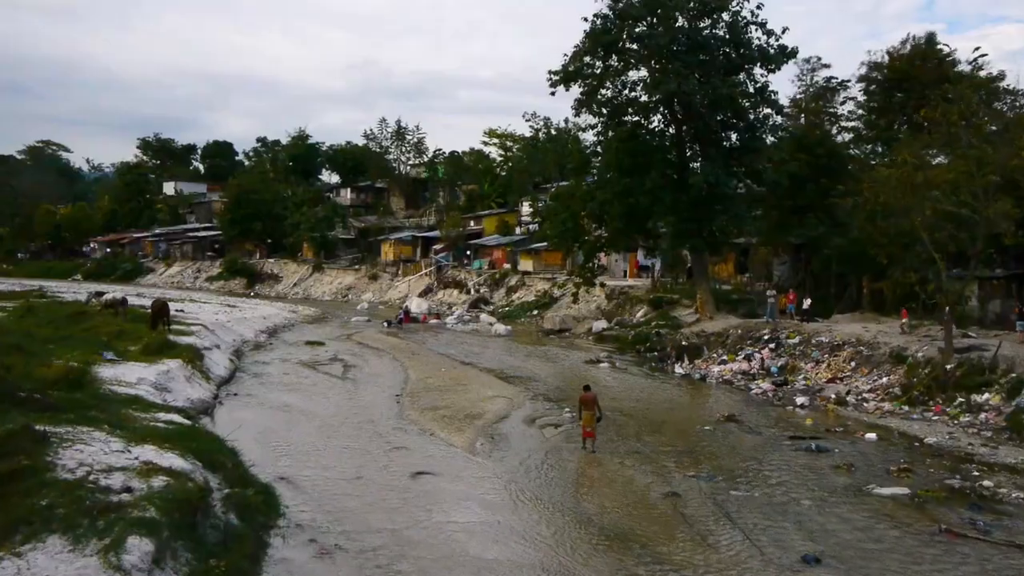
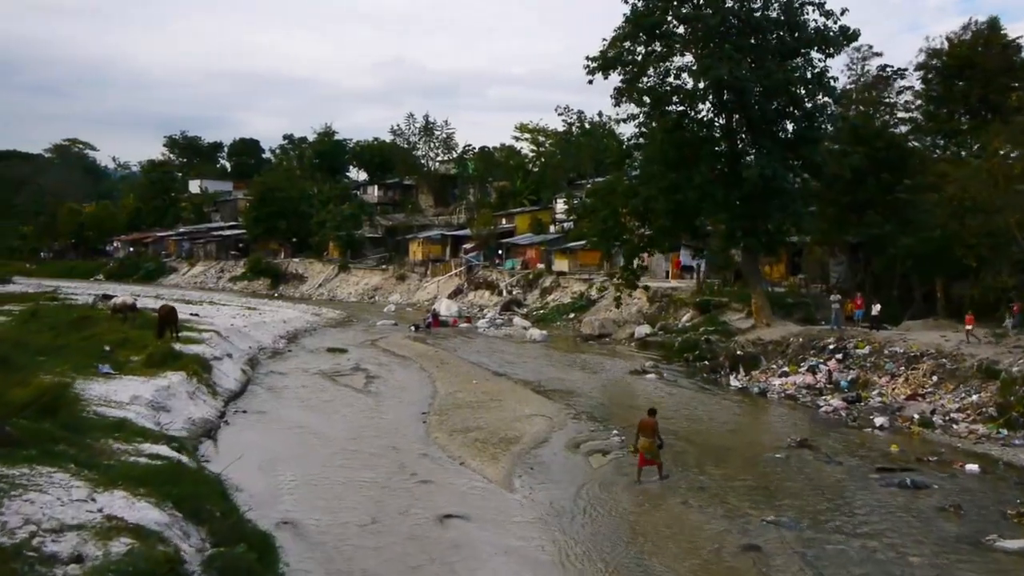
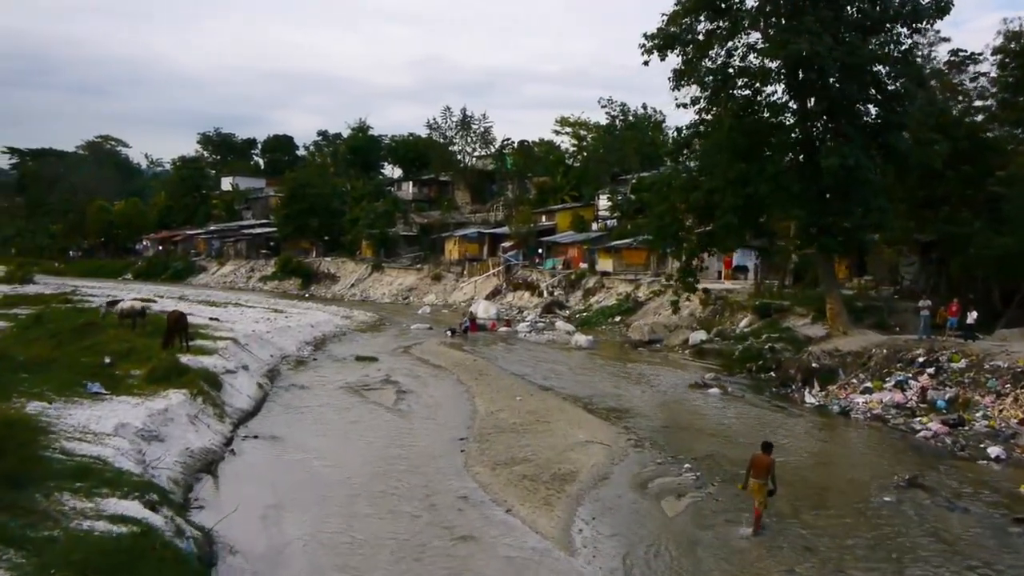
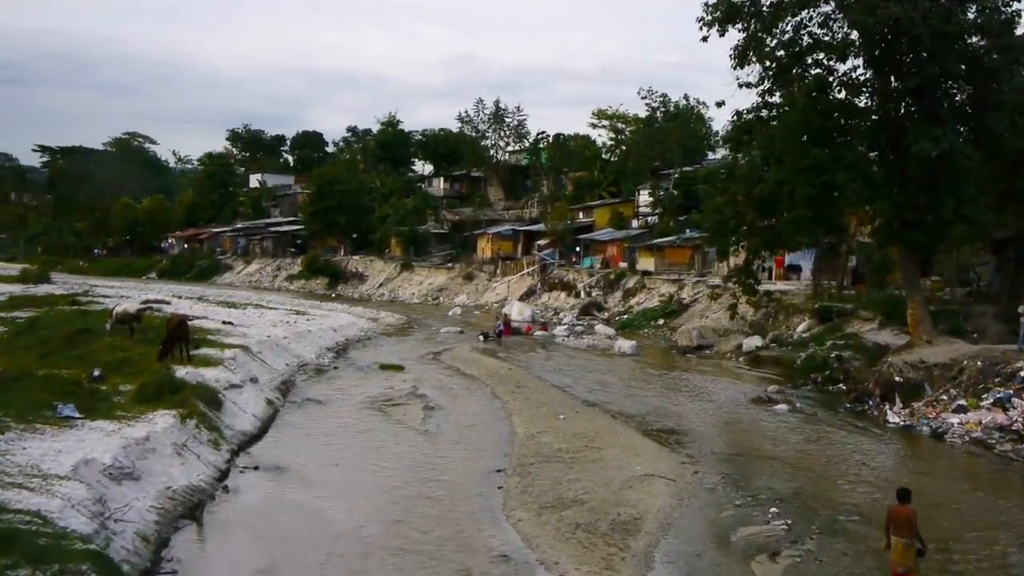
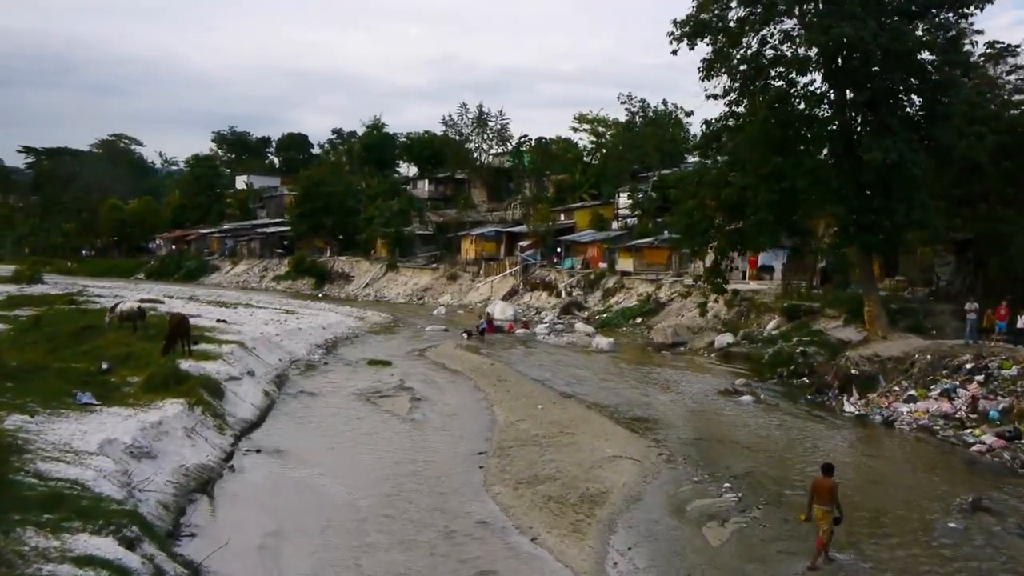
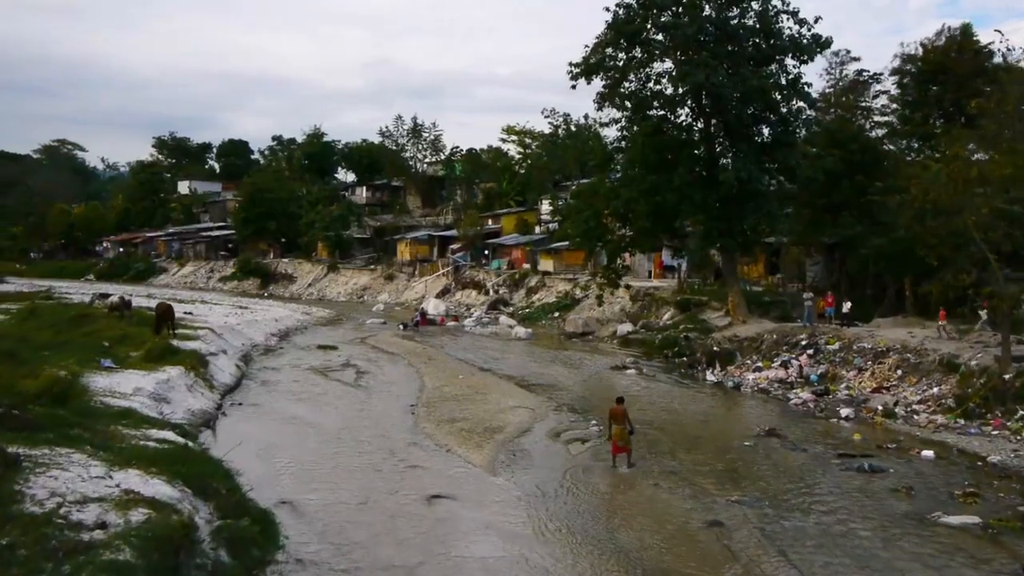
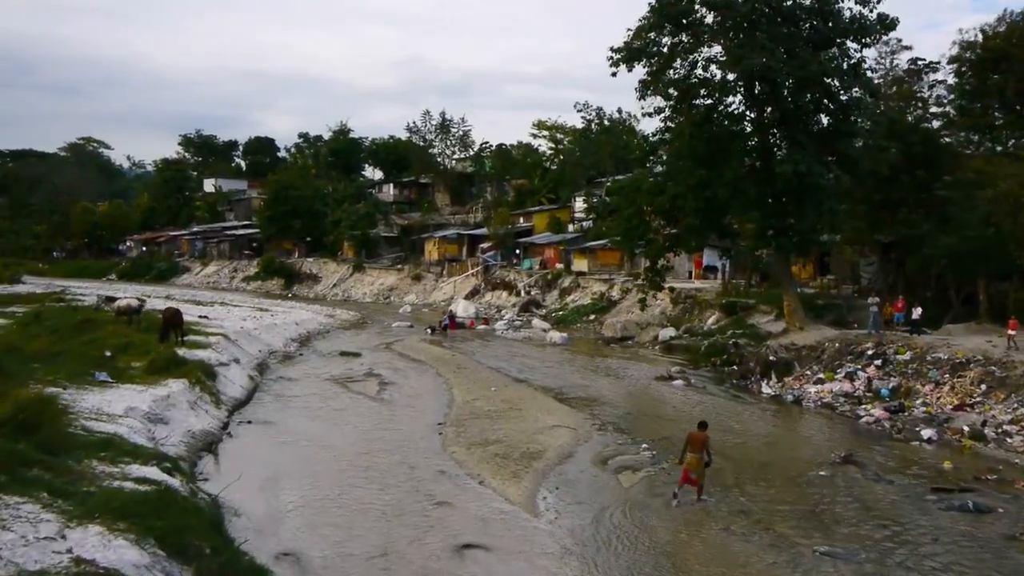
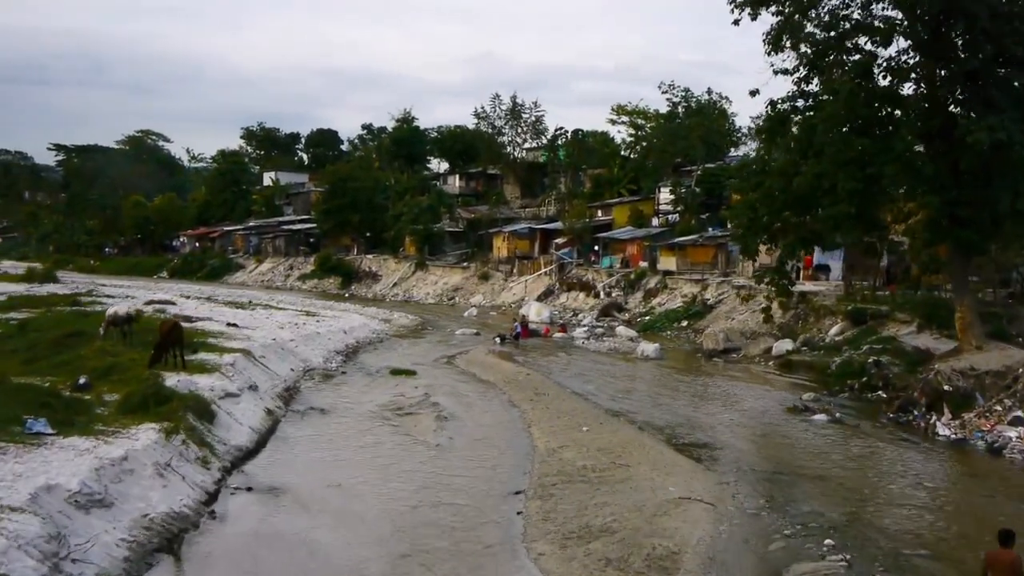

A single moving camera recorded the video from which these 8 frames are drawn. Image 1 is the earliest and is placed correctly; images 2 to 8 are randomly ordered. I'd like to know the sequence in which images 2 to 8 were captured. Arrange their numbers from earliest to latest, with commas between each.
6, 2, 7, 3, 5, 4, 8
